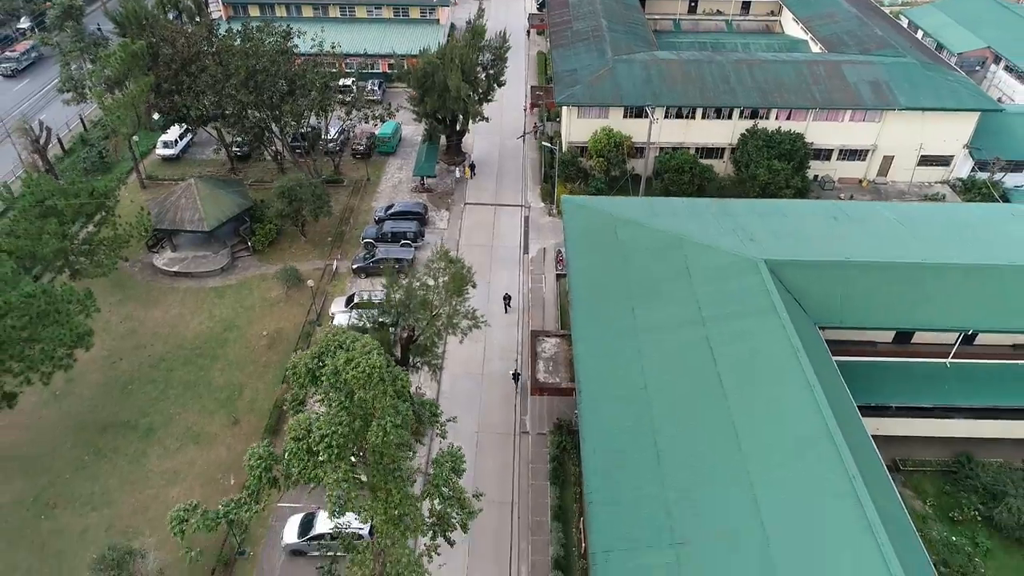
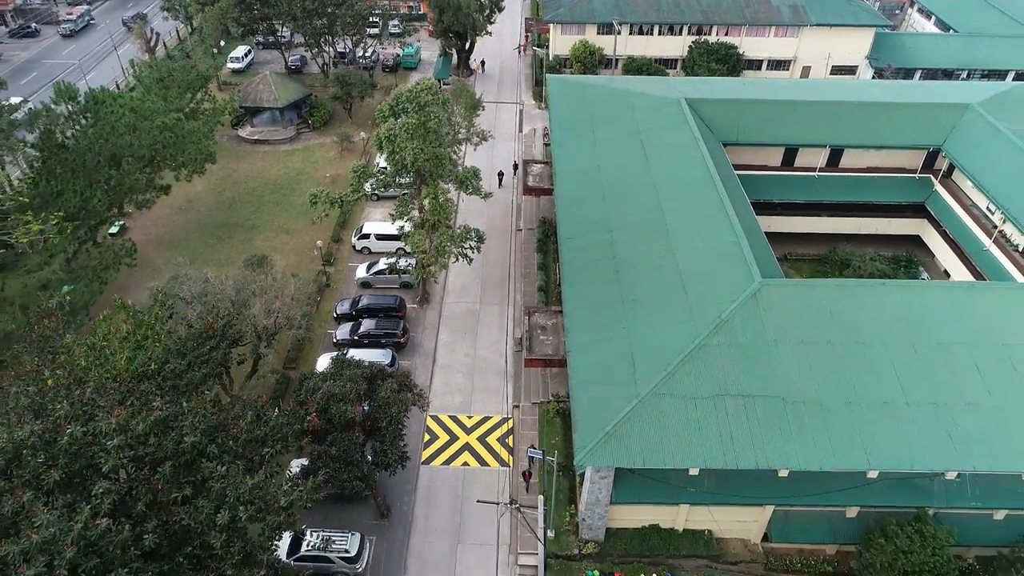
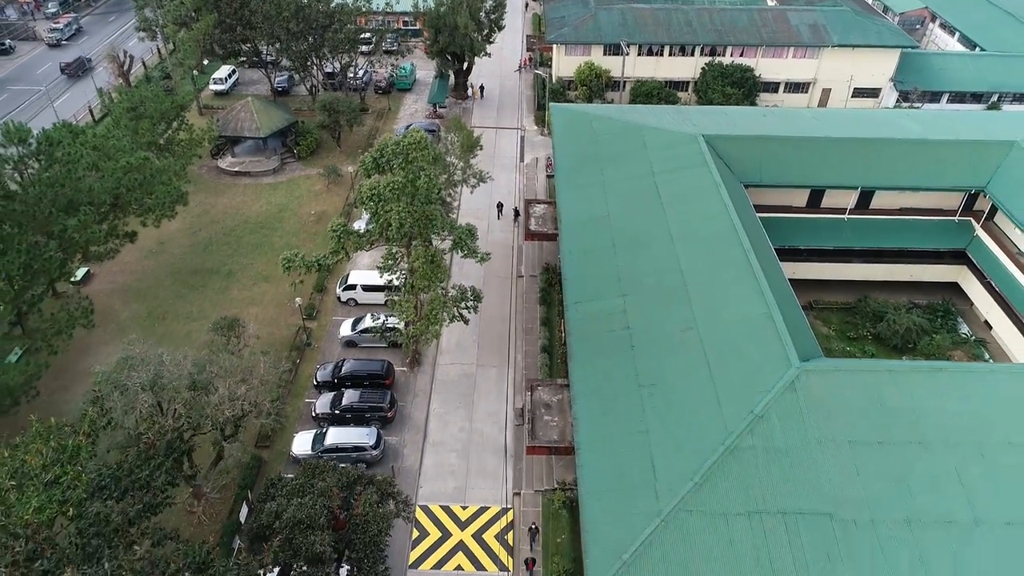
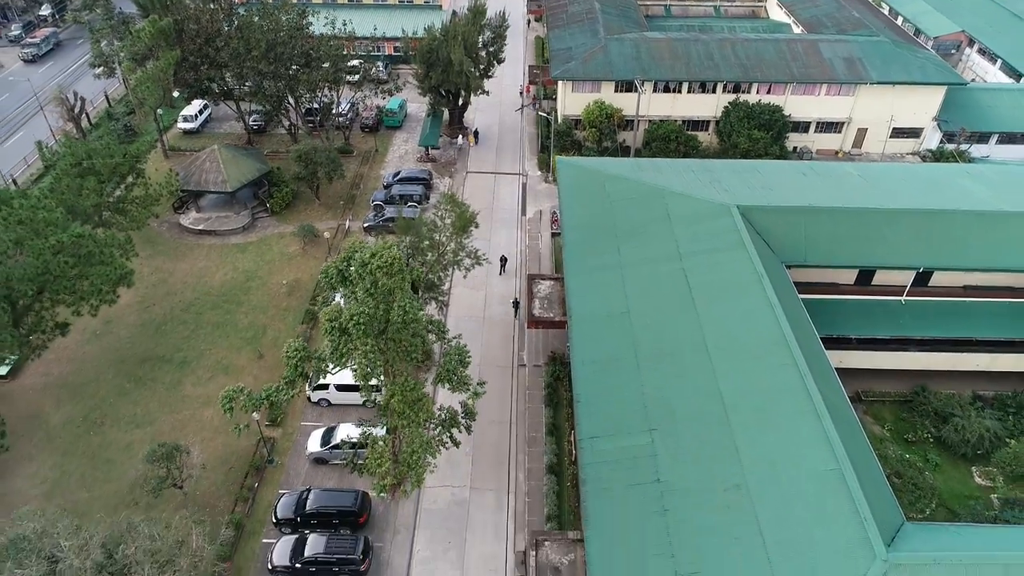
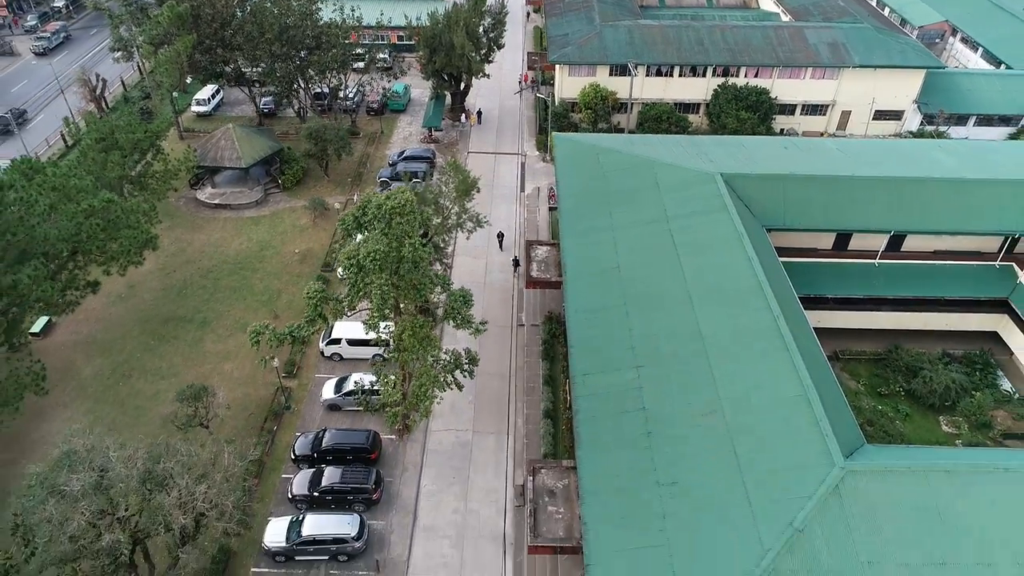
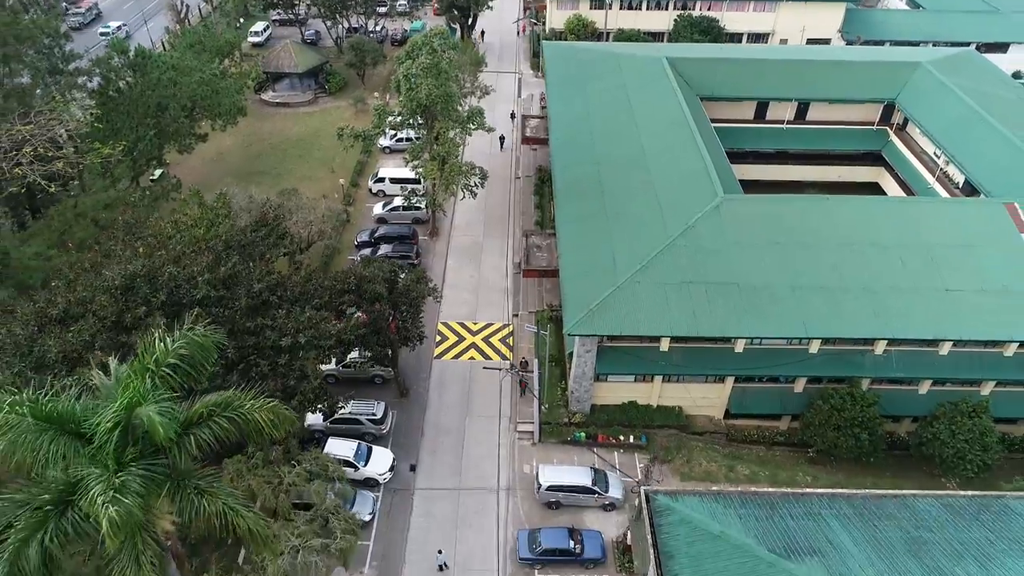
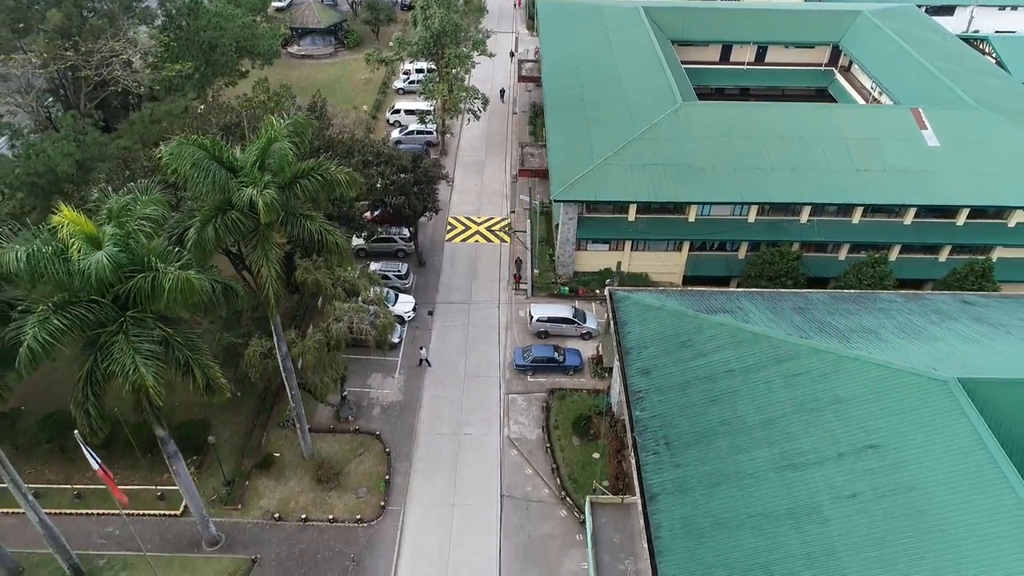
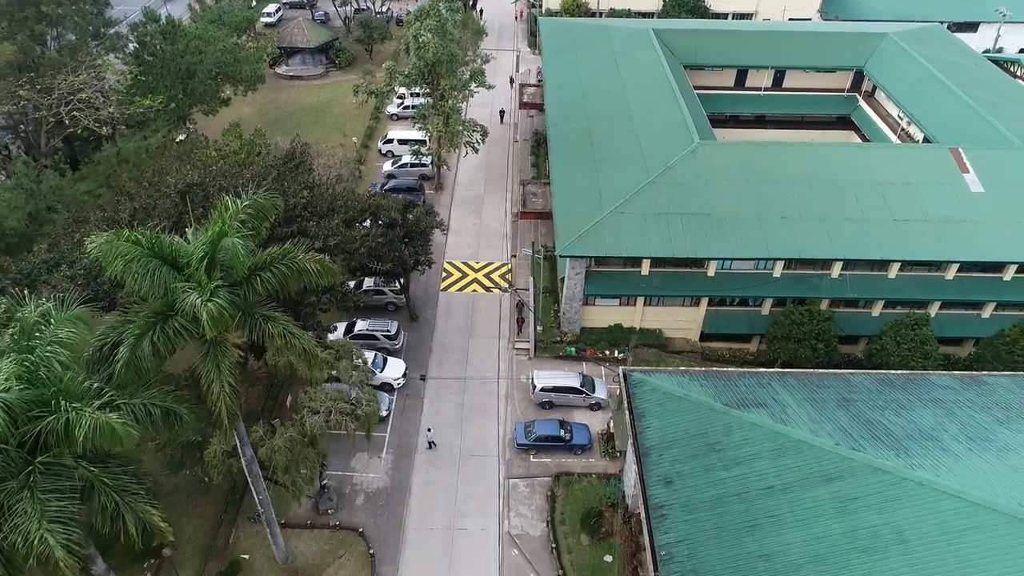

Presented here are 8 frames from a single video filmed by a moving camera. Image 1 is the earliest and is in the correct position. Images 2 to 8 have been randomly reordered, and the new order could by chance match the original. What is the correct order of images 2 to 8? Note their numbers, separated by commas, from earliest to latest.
4, 5, 3, 2, 6, 8, 7
